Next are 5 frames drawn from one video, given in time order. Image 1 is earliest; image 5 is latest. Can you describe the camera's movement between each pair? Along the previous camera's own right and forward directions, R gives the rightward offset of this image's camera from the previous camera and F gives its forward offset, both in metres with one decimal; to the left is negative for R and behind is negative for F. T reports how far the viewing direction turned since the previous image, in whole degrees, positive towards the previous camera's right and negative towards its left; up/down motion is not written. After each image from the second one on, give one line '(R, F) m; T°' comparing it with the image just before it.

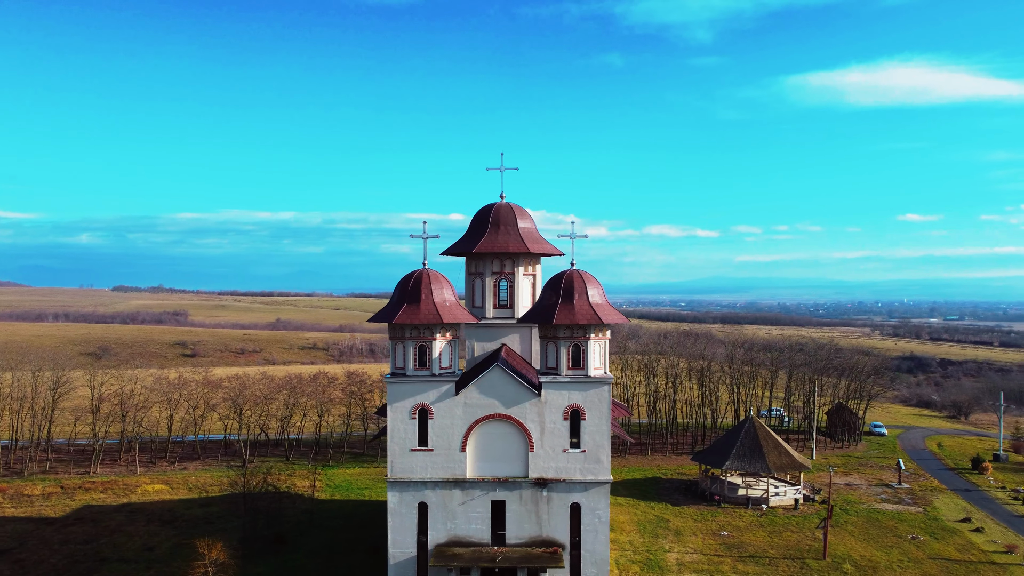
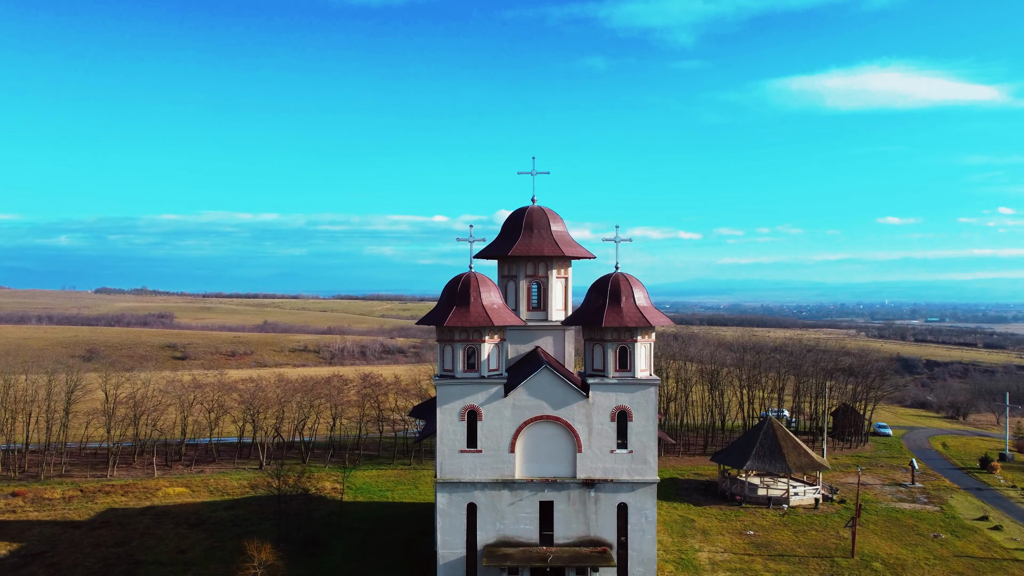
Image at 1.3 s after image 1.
(-2.0, -0.3) m; +1°
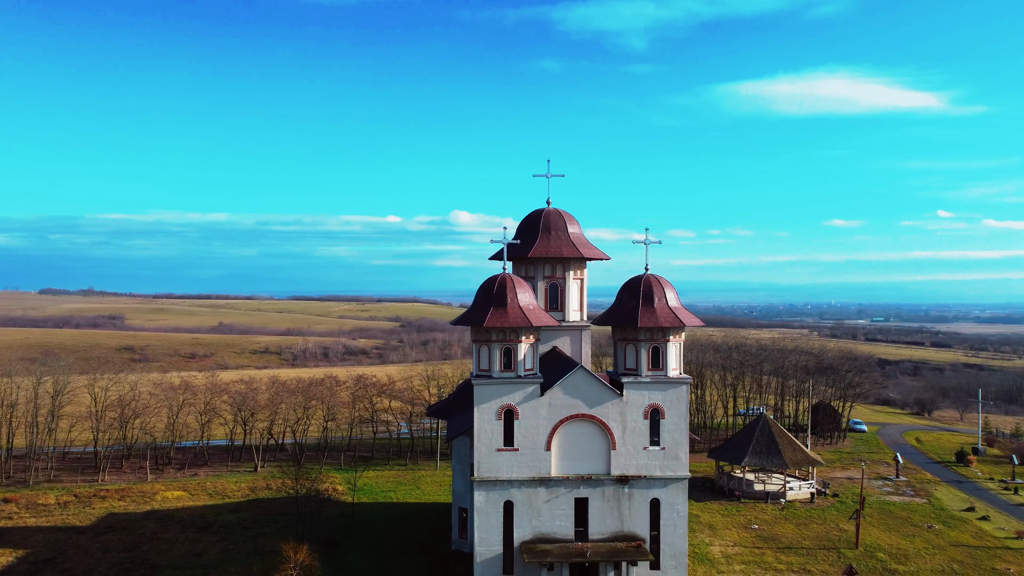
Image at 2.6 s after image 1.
(-2.5, -0.4) m; +3°
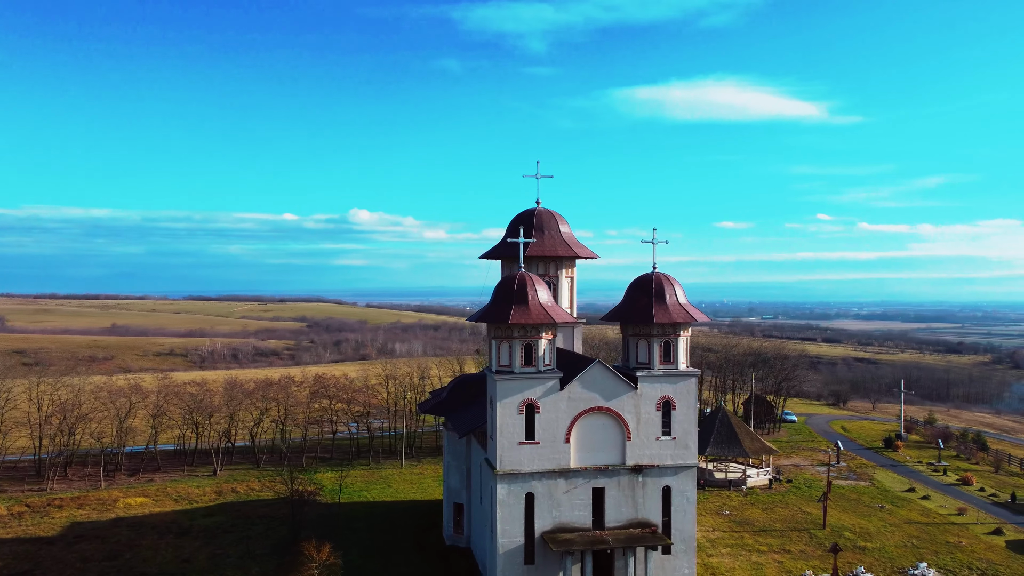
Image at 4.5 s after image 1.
(-3.8, -0.4) m; +7°
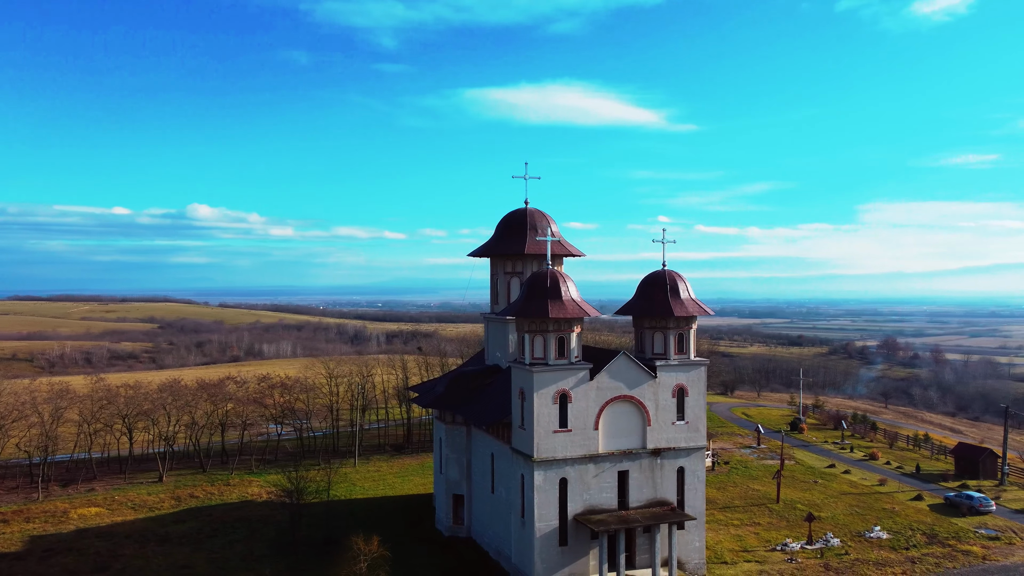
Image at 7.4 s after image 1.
(-6.1, -0.6) m; +11°
